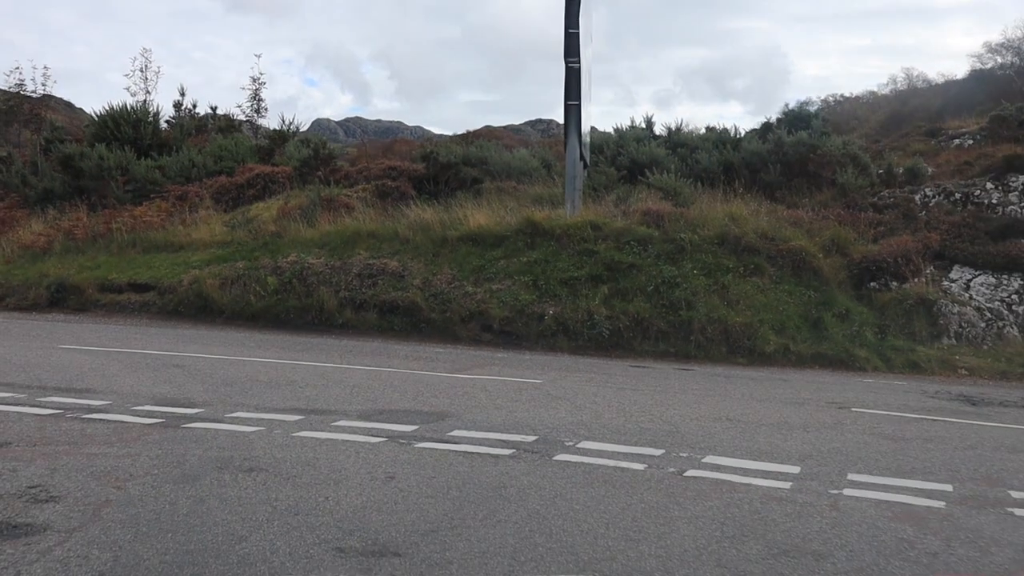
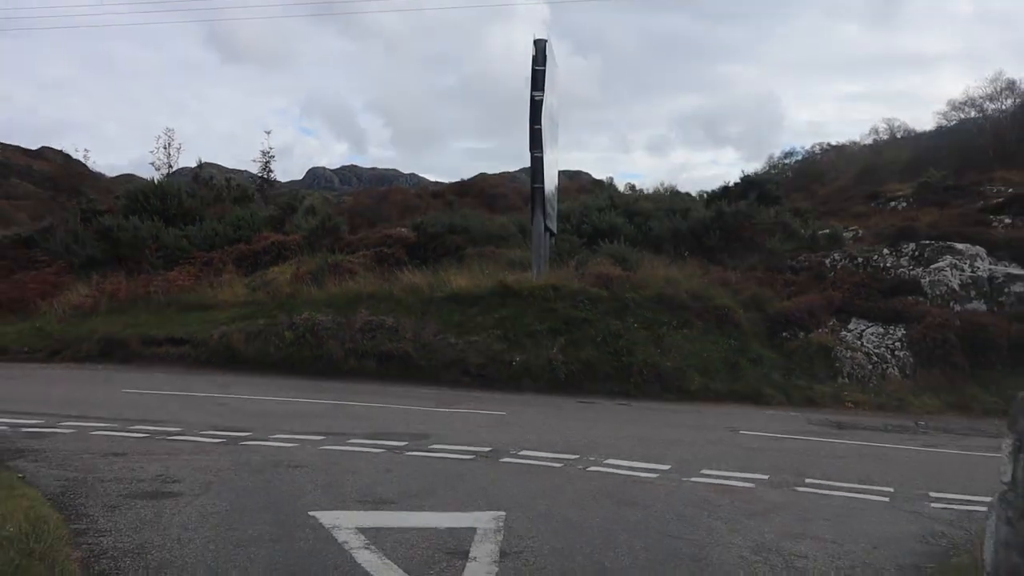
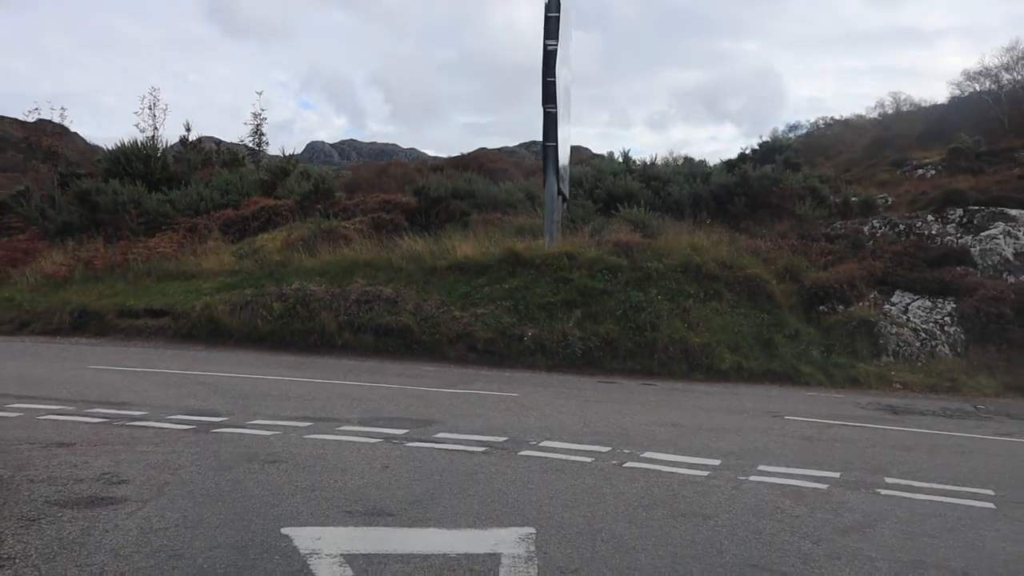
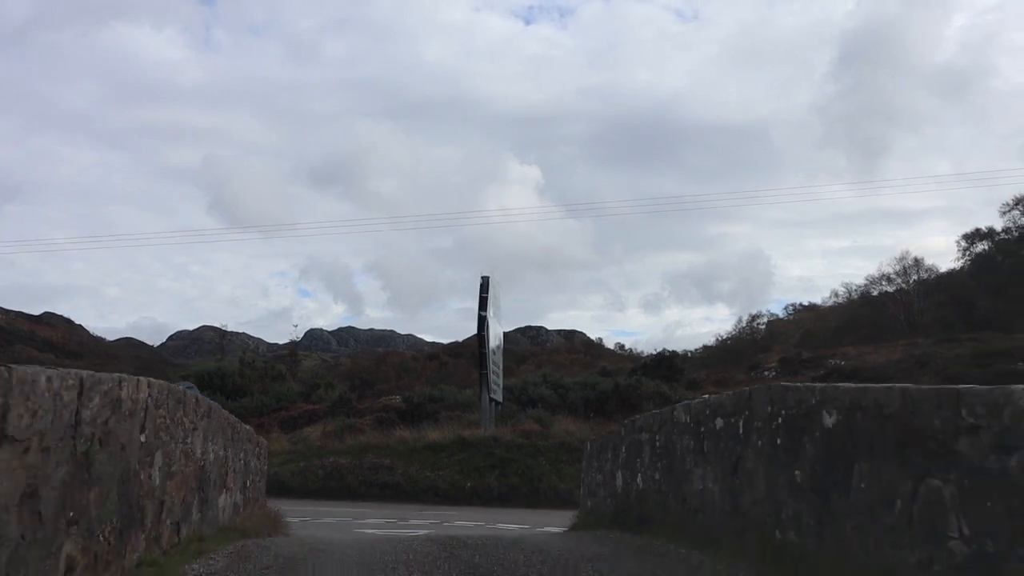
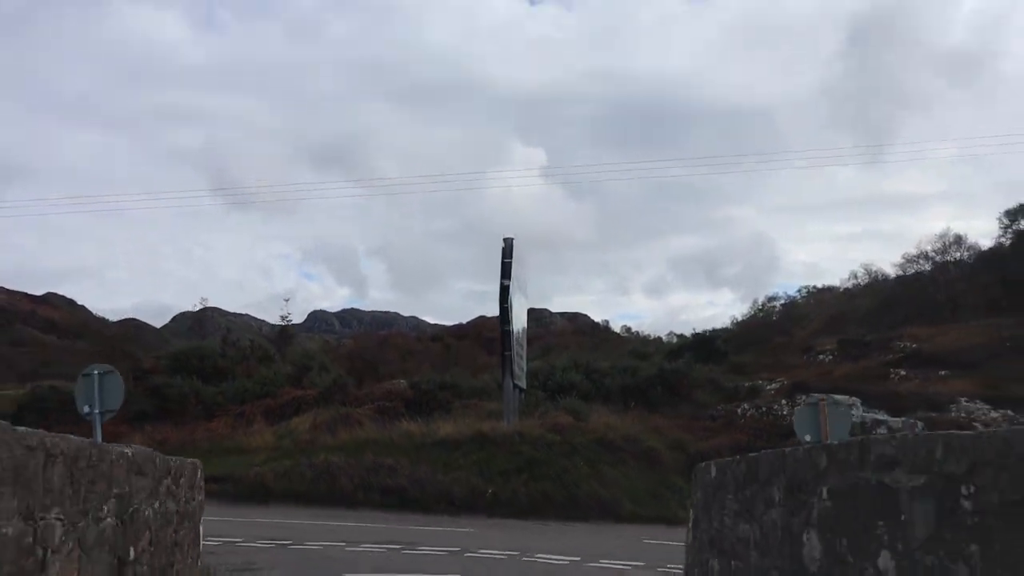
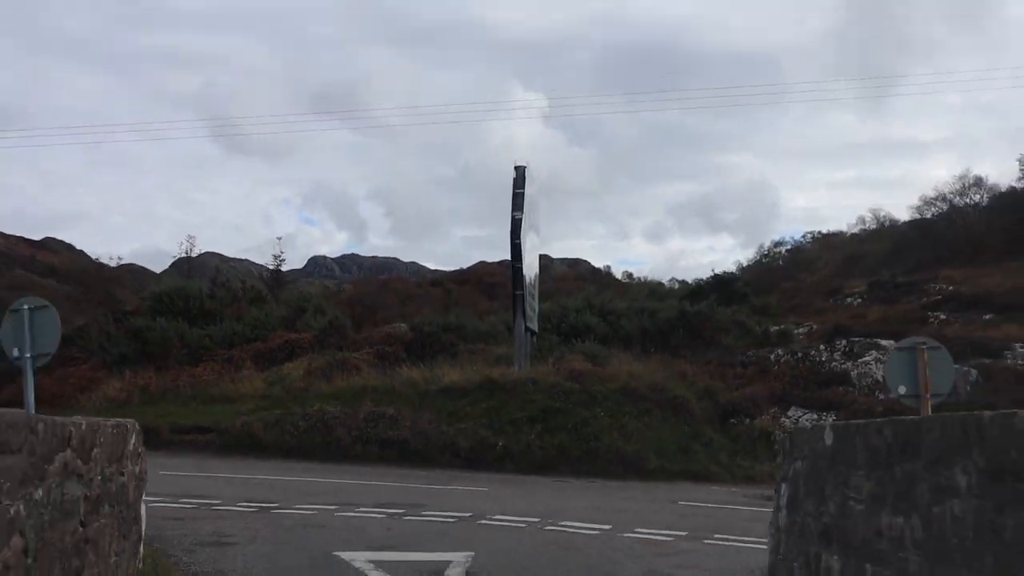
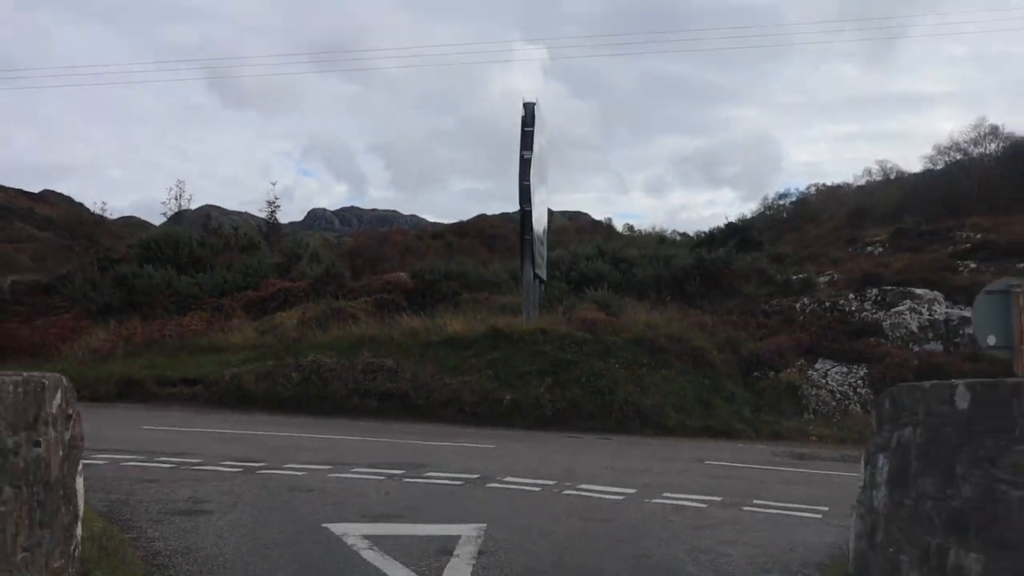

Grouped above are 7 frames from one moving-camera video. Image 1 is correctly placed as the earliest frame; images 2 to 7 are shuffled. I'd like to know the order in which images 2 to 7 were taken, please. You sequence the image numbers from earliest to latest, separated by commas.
3, 2, 7, 6, 5, 4
